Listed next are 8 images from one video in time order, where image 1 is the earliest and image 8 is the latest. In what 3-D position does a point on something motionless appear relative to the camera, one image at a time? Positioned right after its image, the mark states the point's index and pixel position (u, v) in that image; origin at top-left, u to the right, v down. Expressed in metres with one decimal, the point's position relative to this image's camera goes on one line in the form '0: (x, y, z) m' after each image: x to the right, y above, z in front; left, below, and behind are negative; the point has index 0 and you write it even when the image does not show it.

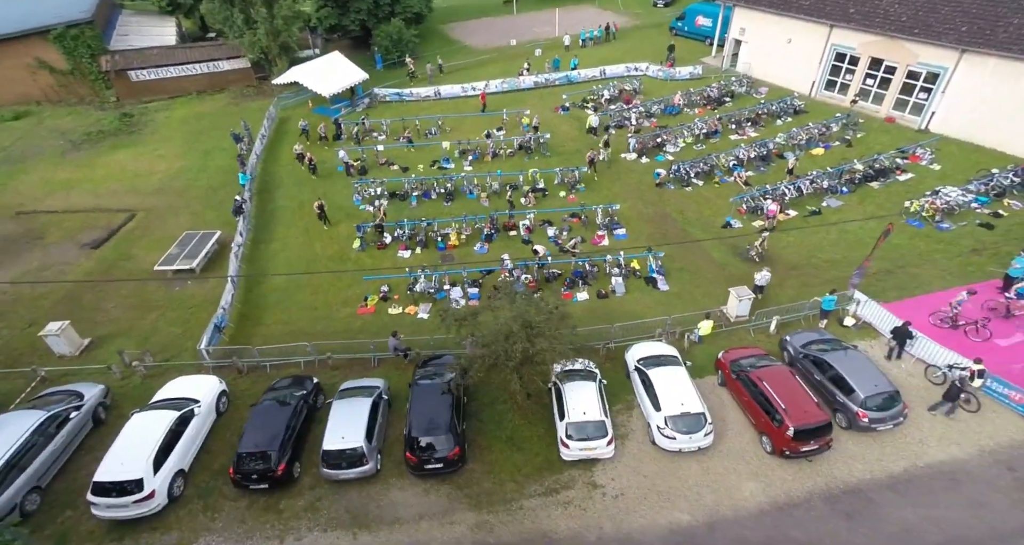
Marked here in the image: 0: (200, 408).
0: (-10.7, -4.1, +15.7) m
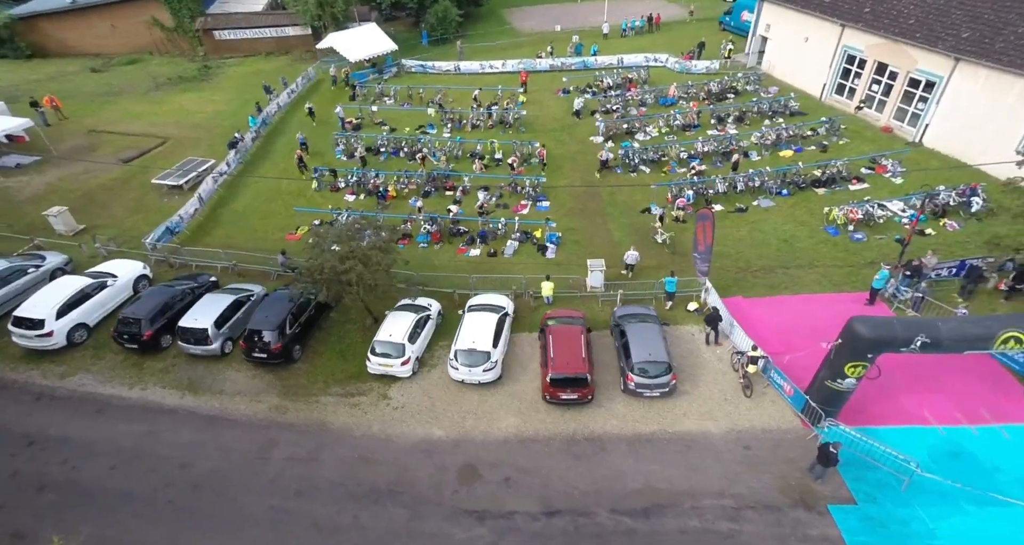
0: (-16.1, -0.2, +19.6) m
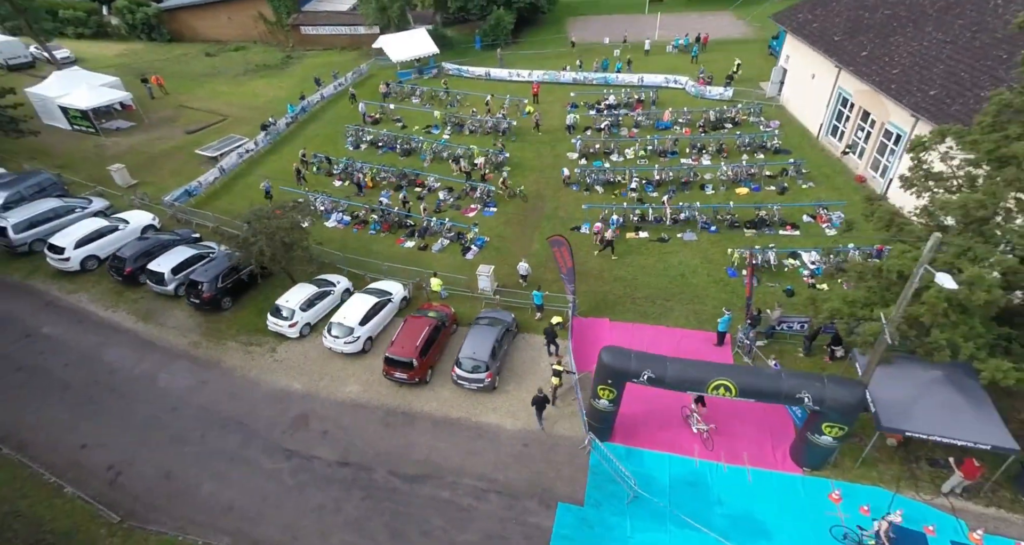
0: (-19.7, +2.4, +25.0) m
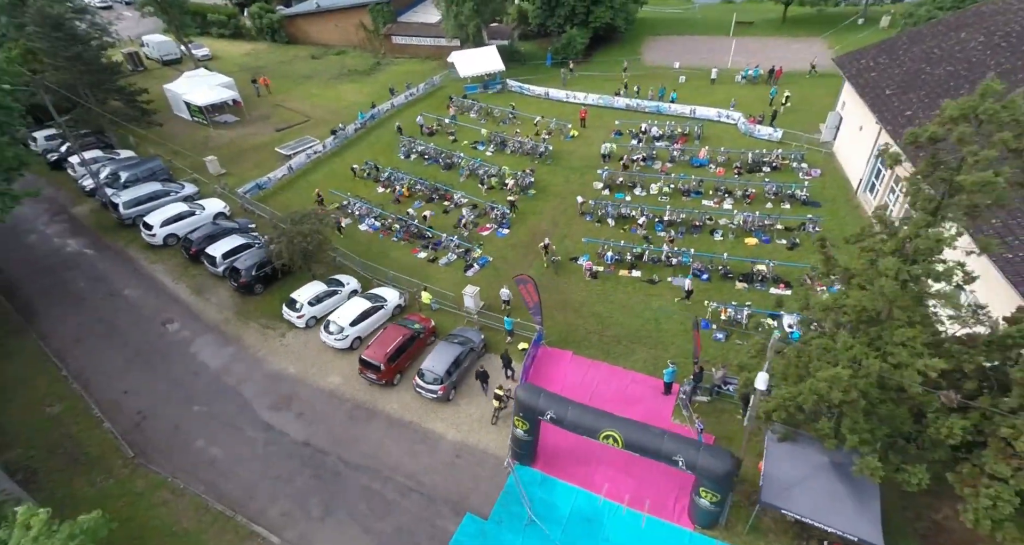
0: (-19.0, +3.7, +29.9) m
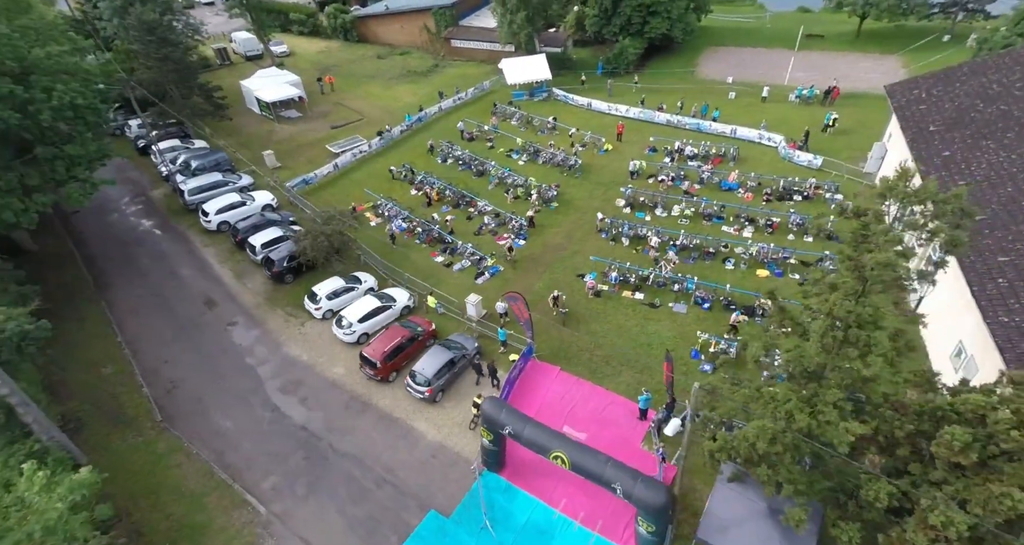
0: (-17.6, +4.6, +33.0) m
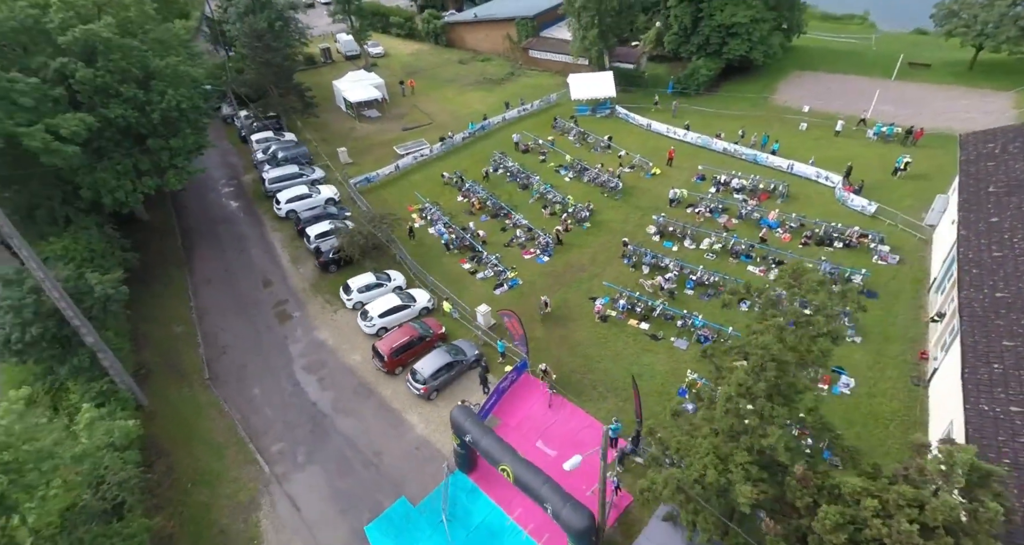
0: (-14.8, +5.7, +36.9) m
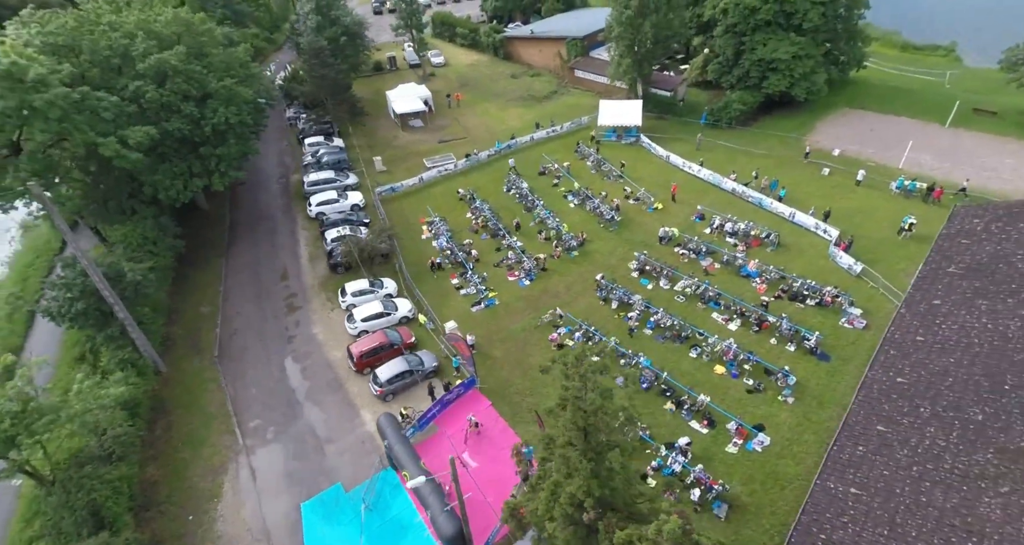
0: (-14.2, +5.9, +41.2) m
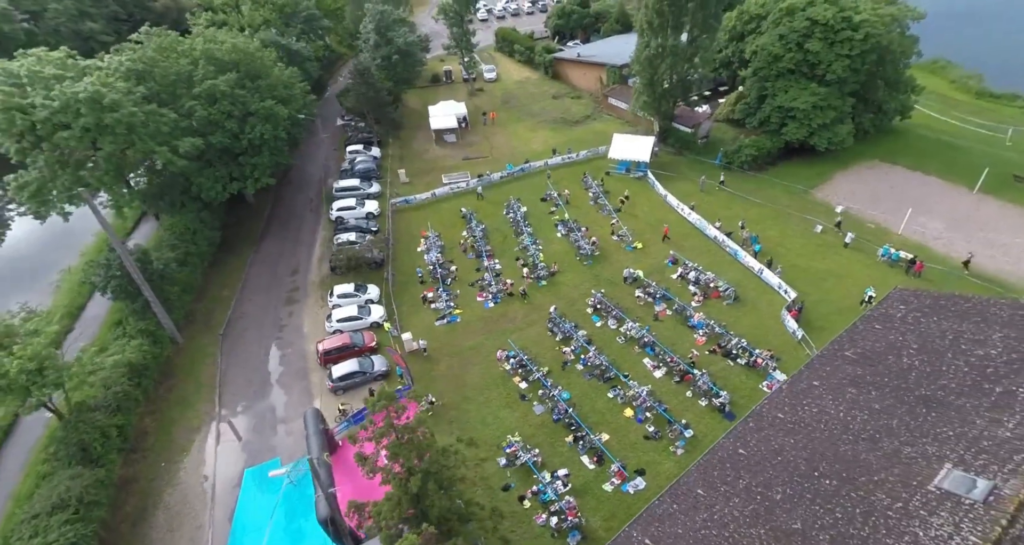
0: (-14.4, +5.9, +46.1) m
